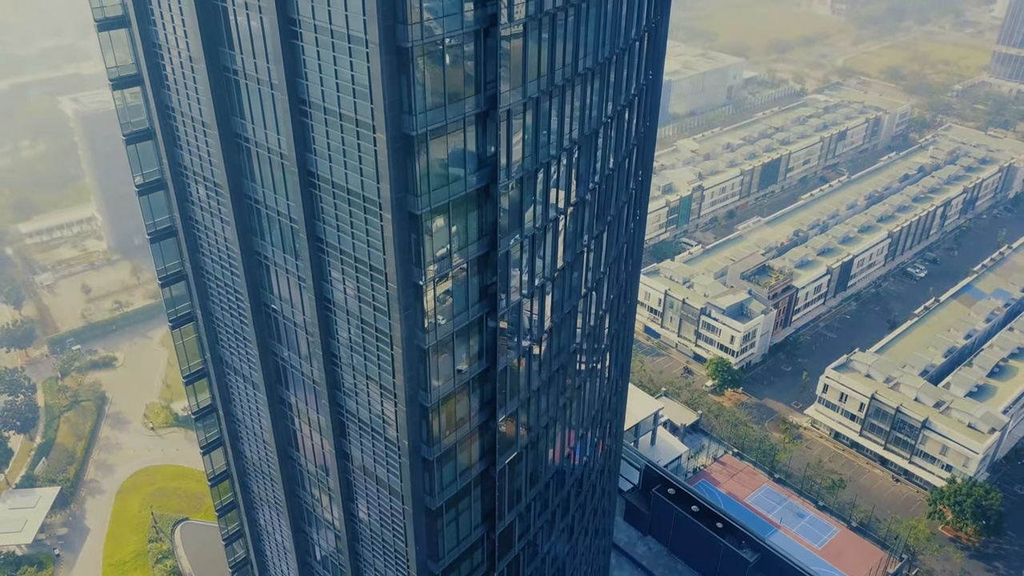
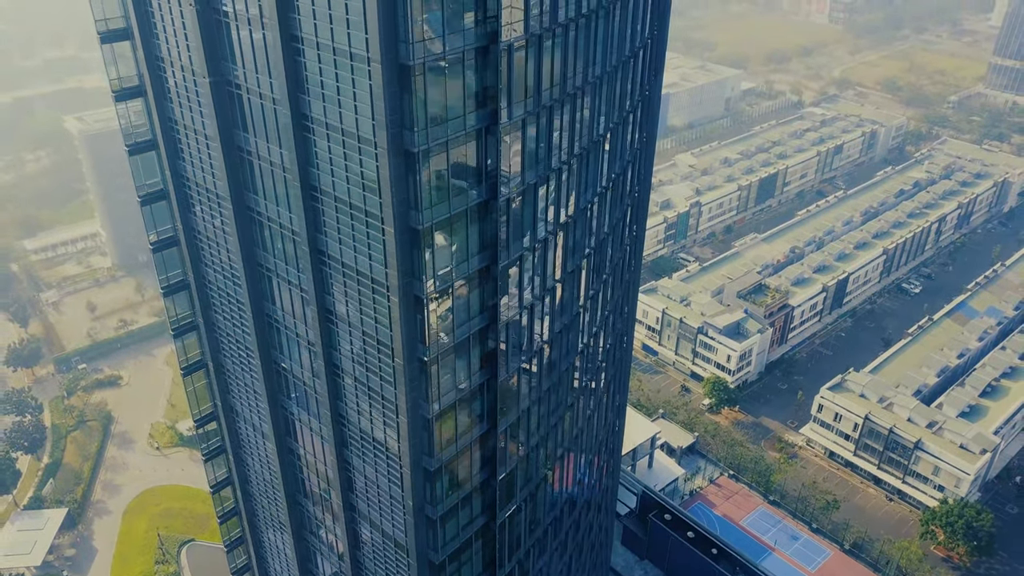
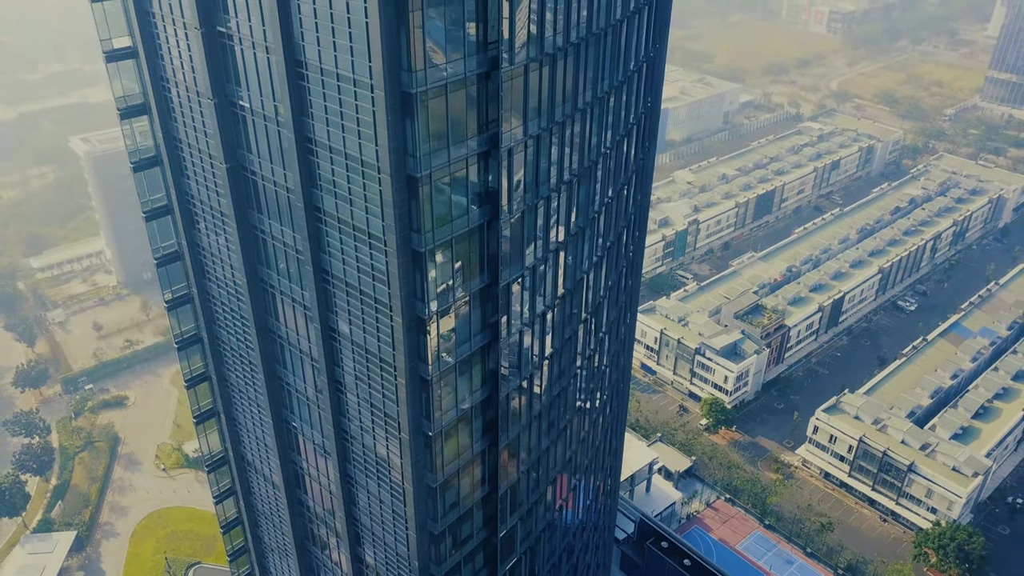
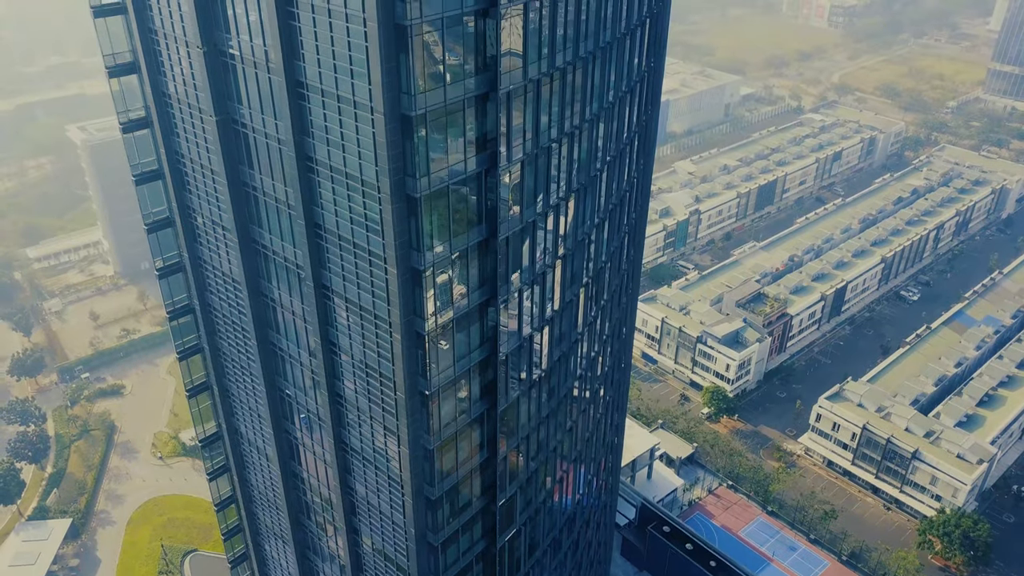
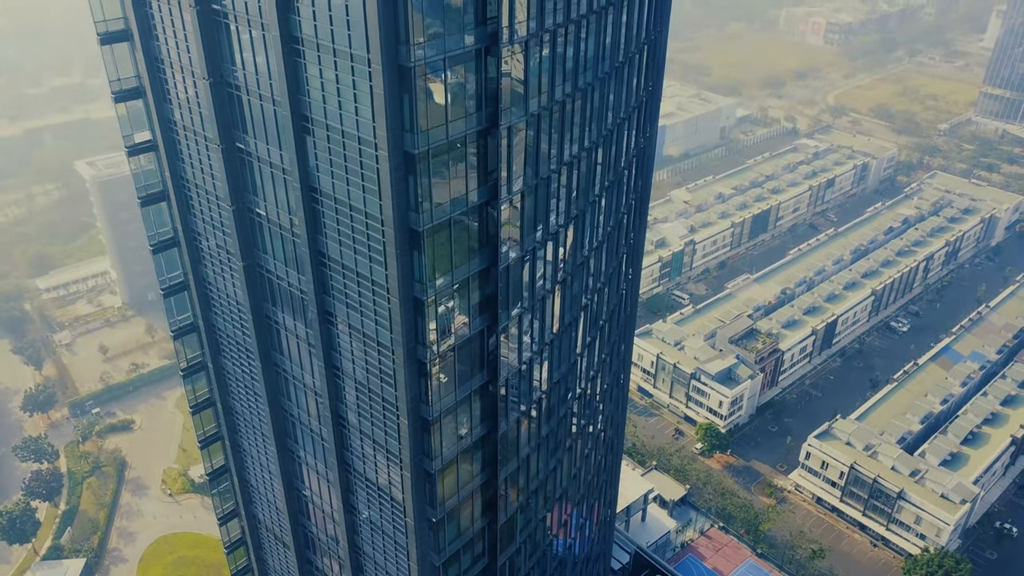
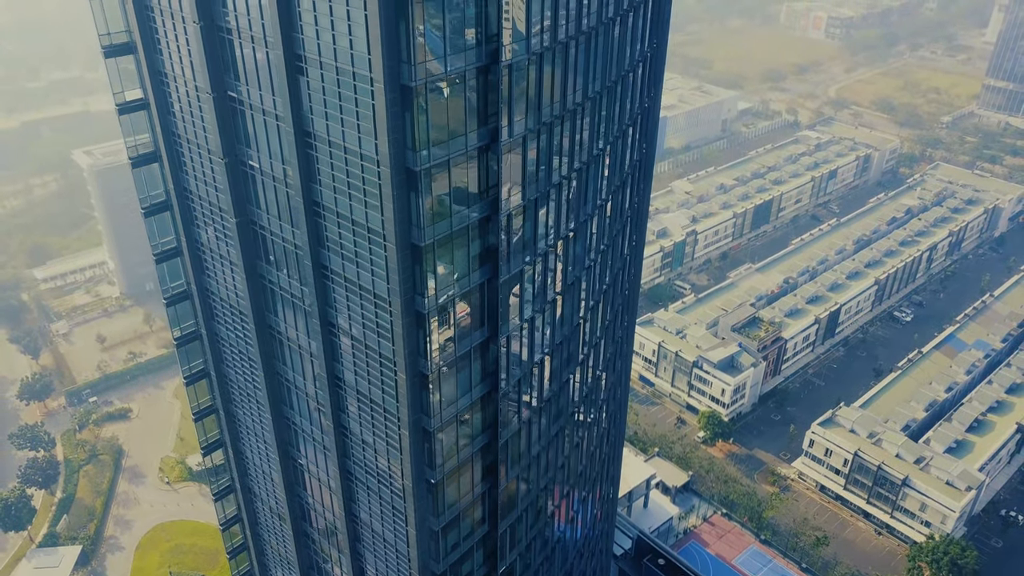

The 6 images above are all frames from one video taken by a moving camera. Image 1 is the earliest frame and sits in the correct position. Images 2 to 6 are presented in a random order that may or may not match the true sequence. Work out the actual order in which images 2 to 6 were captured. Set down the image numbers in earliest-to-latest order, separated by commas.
2, 4, 3, 6, 5
